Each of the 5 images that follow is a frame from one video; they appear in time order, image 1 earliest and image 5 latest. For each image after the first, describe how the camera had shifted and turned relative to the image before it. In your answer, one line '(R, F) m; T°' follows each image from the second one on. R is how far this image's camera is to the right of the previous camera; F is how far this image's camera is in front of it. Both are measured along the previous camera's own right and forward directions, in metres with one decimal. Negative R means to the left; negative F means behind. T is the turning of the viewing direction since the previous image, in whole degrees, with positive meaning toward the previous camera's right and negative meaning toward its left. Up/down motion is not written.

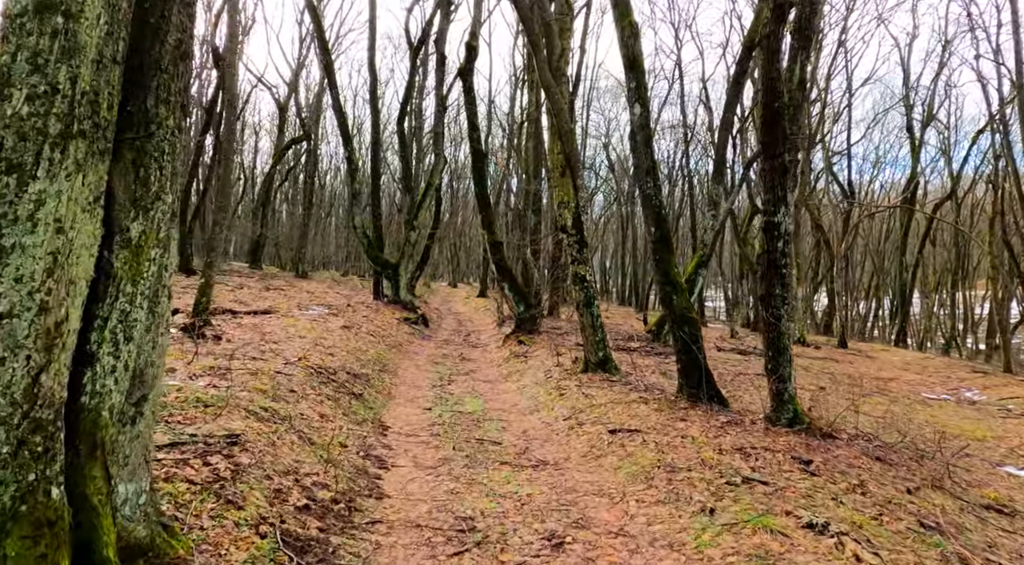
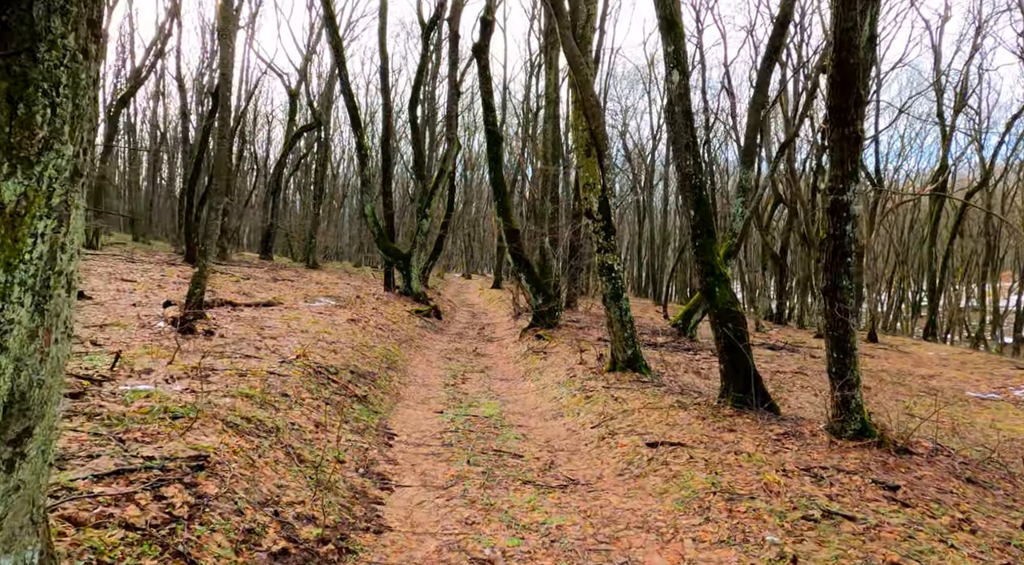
(-0.1, +1.1) m; -1°
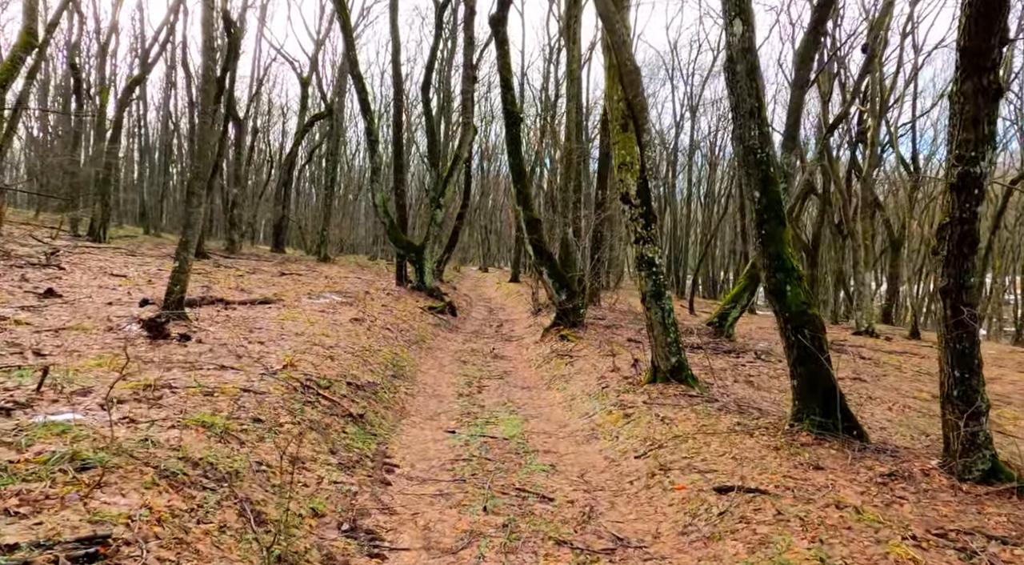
(-0.1, +1.6) m; -1°
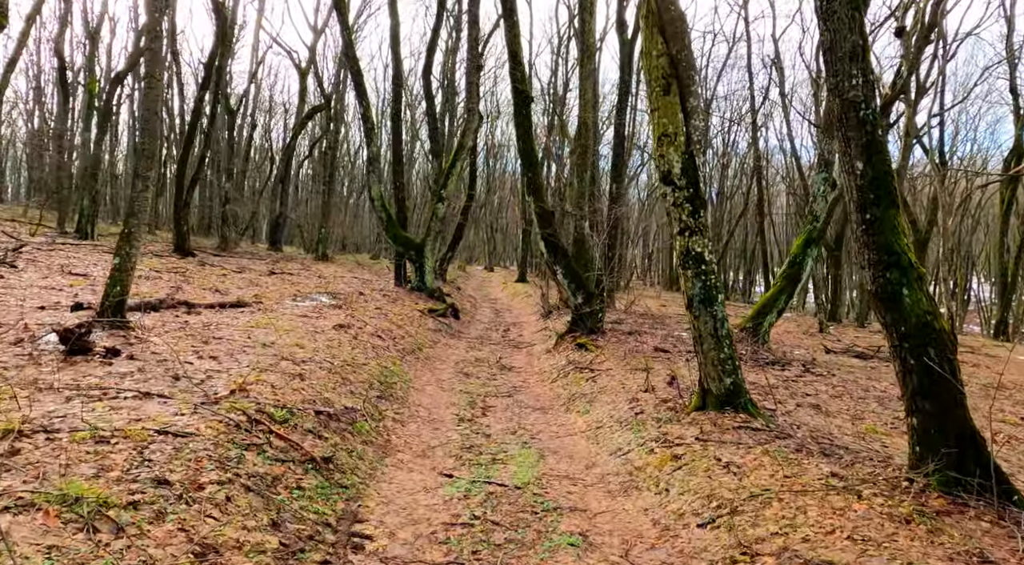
(-0.1, +2.0) m; 0°
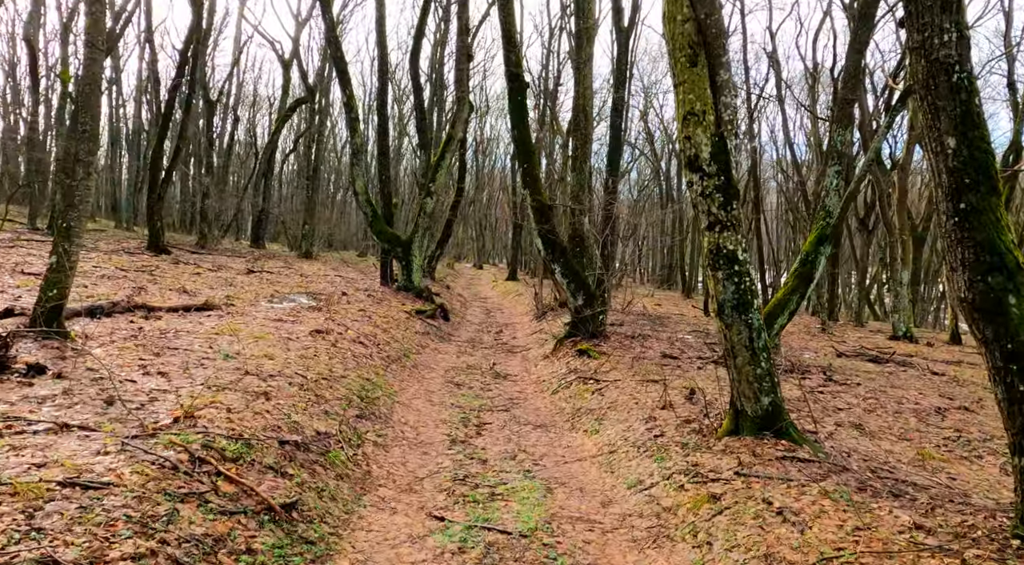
(-0.1, +1.1) m; +1°
